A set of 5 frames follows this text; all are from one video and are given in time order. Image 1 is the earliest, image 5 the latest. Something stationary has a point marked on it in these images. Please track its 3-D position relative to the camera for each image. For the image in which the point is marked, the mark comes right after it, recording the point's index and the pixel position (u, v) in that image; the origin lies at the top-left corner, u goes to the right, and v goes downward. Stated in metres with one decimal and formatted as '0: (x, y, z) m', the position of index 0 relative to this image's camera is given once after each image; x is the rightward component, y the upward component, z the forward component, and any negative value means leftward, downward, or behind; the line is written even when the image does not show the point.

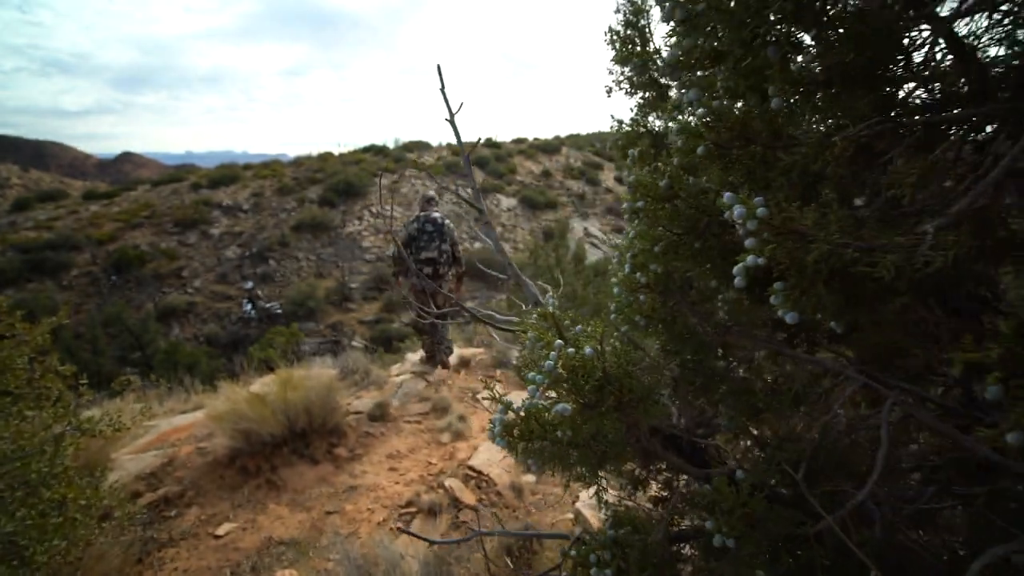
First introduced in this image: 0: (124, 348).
0: (-14.0, -1.8, +19.8) m
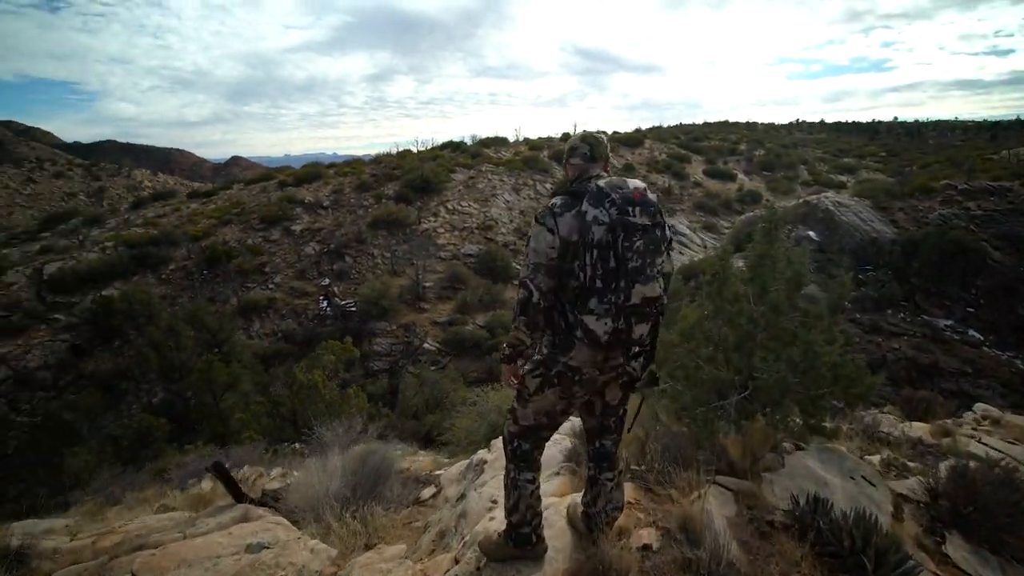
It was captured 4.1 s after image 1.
0: (-10.7, -1.9, +17.4) m
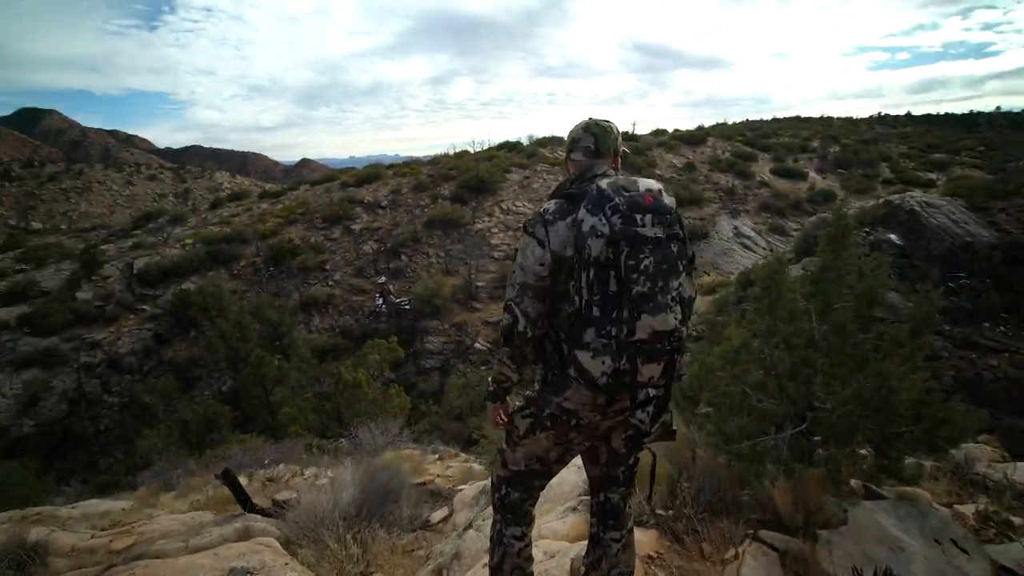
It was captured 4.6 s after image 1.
0: (-9.1, -1.8, +18.0) m
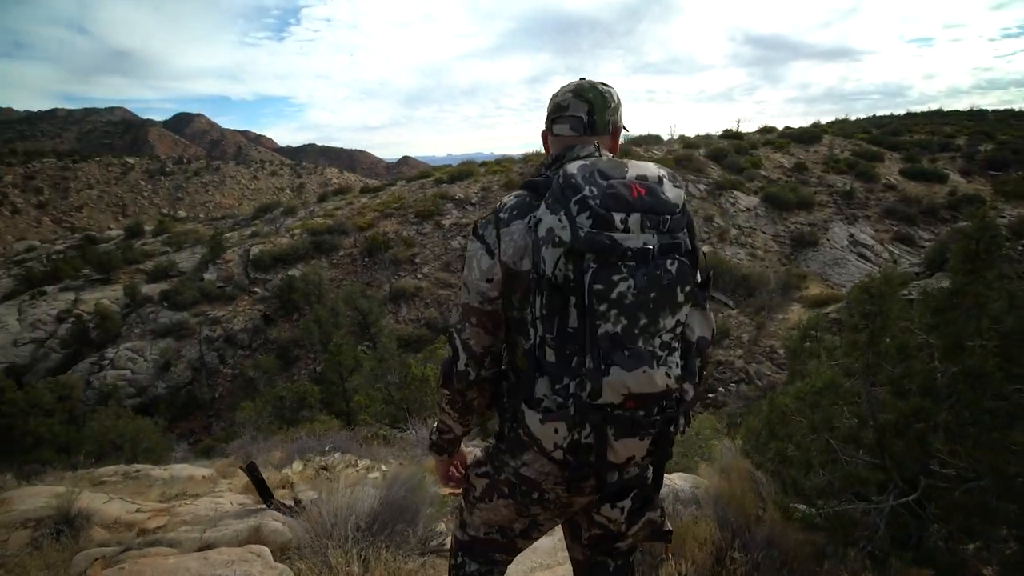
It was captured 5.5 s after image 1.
0: (-6.4, -1.5, +18.9) m
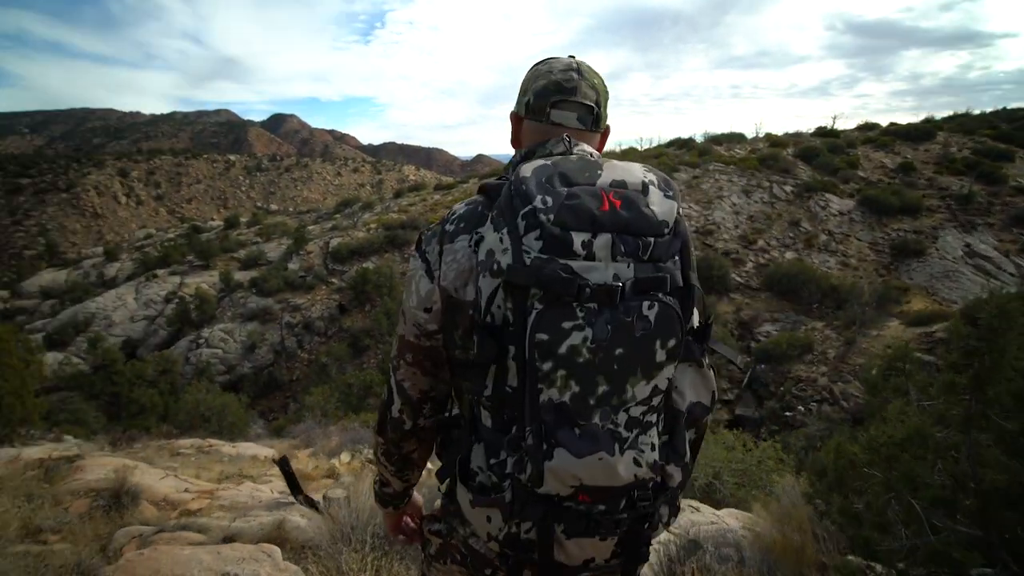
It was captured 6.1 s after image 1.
0: (-4.0, -1.3, +19.4) m
